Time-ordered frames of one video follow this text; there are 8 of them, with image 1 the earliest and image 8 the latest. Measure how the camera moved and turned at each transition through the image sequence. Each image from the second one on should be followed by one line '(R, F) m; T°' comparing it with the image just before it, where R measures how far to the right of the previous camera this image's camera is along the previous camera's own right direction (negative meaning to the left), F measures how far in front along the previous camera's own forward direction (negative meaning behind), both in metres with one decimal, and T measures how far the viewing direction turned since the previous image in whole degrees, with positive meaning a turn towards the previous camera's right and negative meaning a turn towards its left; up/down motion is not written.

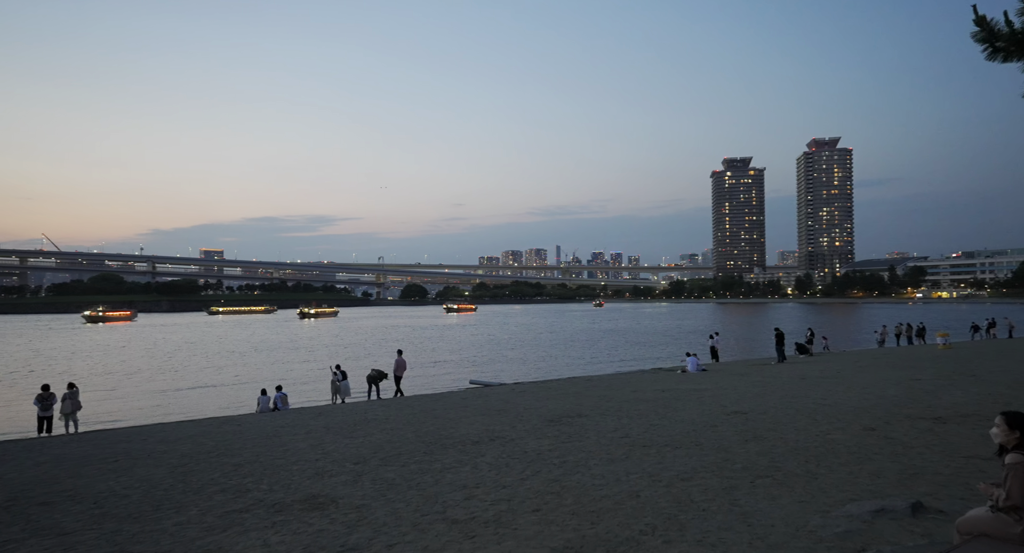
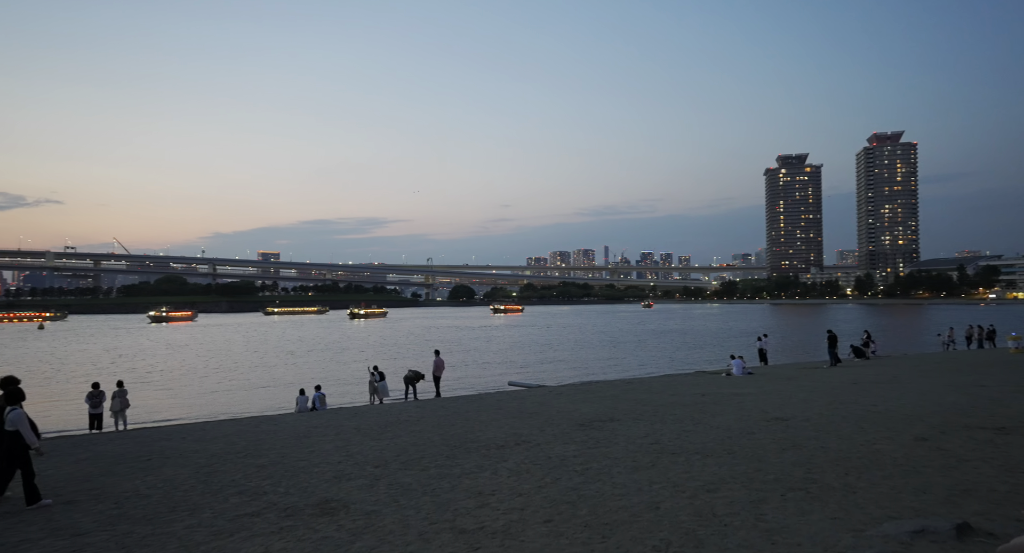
(+0.4, +0.4) m; -4°
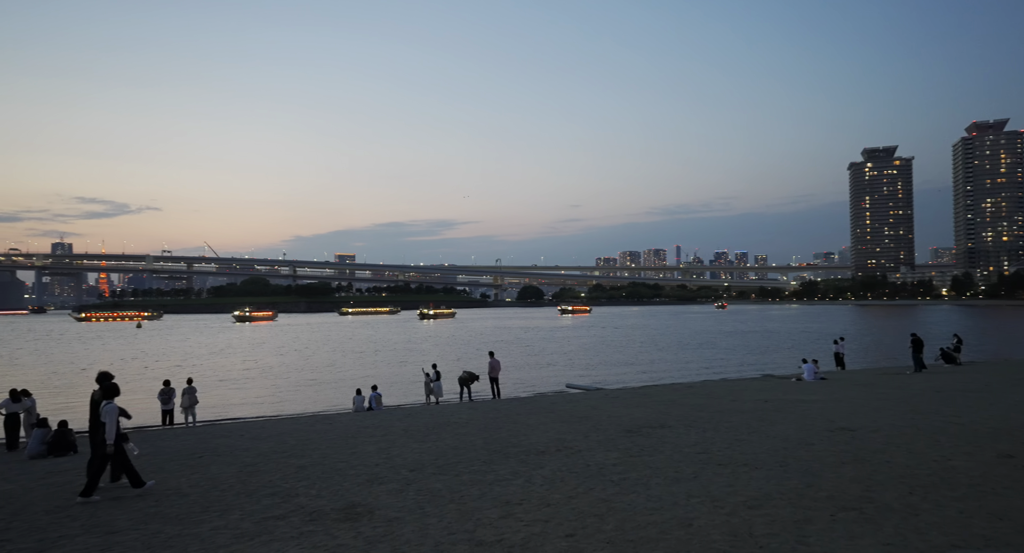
(+0.5, +0.4) m; -6°
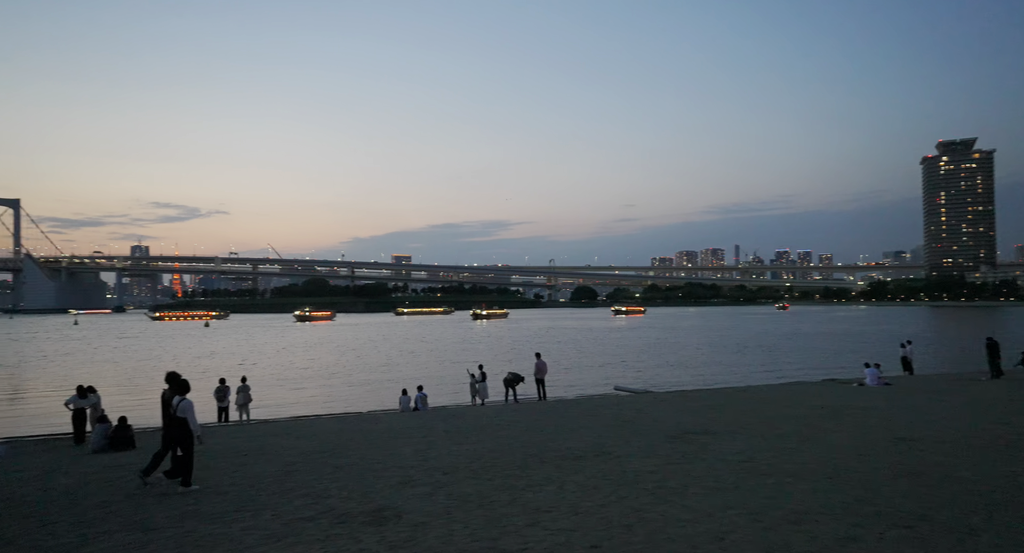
(+0.3, +0.2) m; -4°
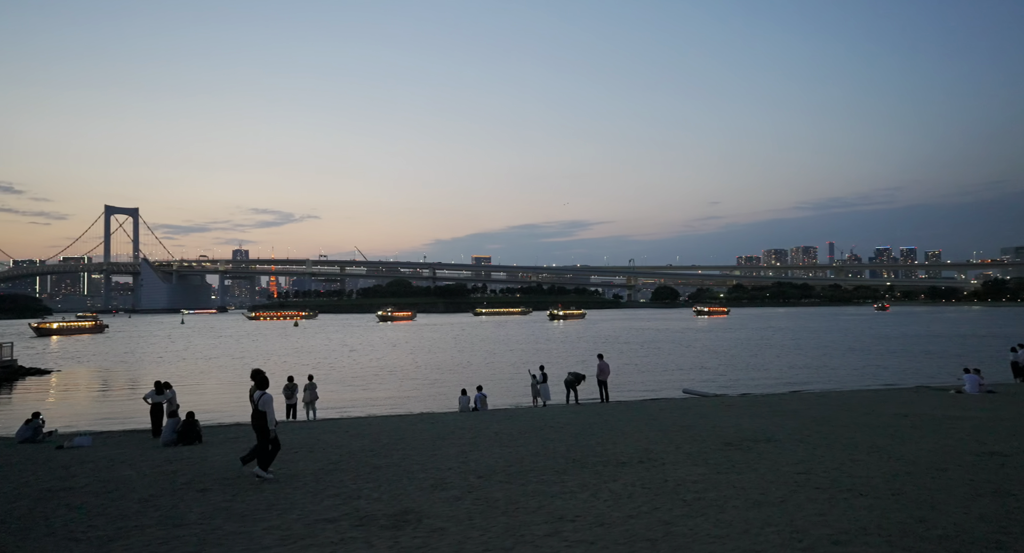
(+0.6, +0.5) m; -6°
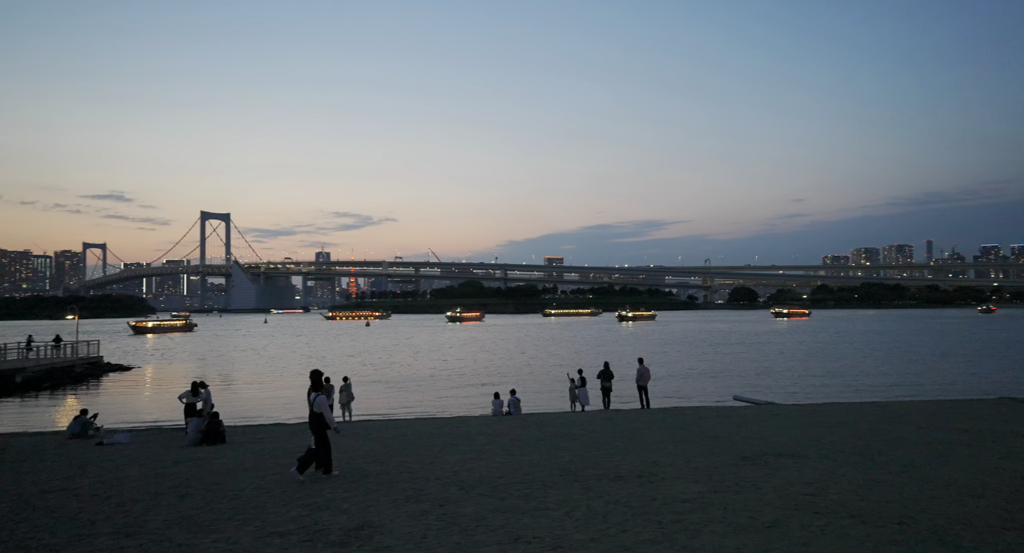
(+1.1, +0.7) m; -6°
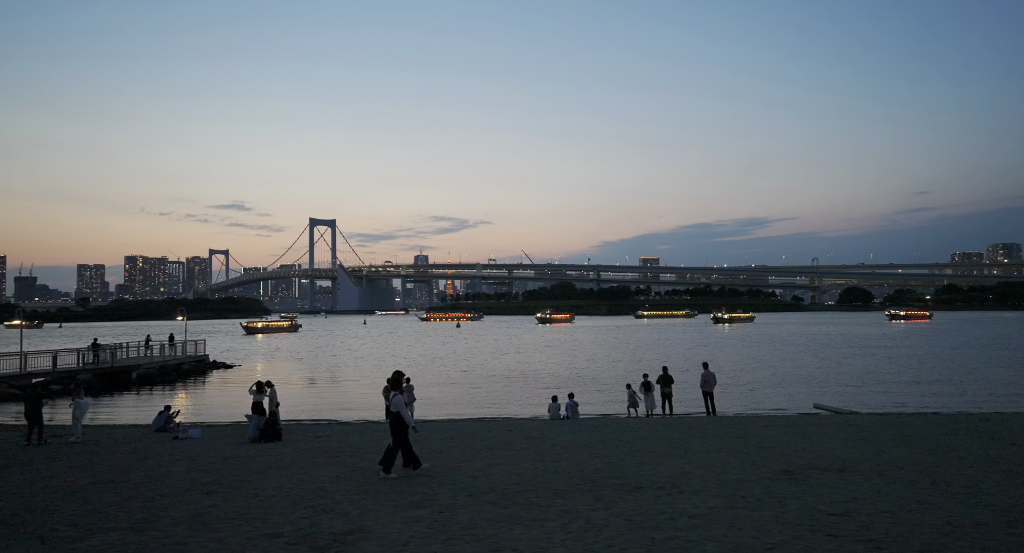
(+1.0, +0.5) m; -8°
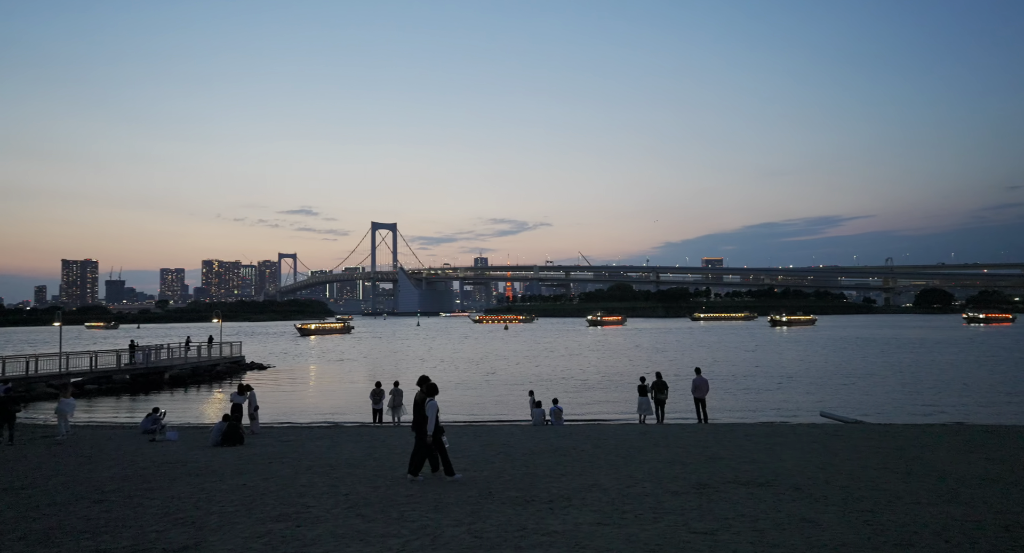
(+1.8, +0.8) m; -6°
